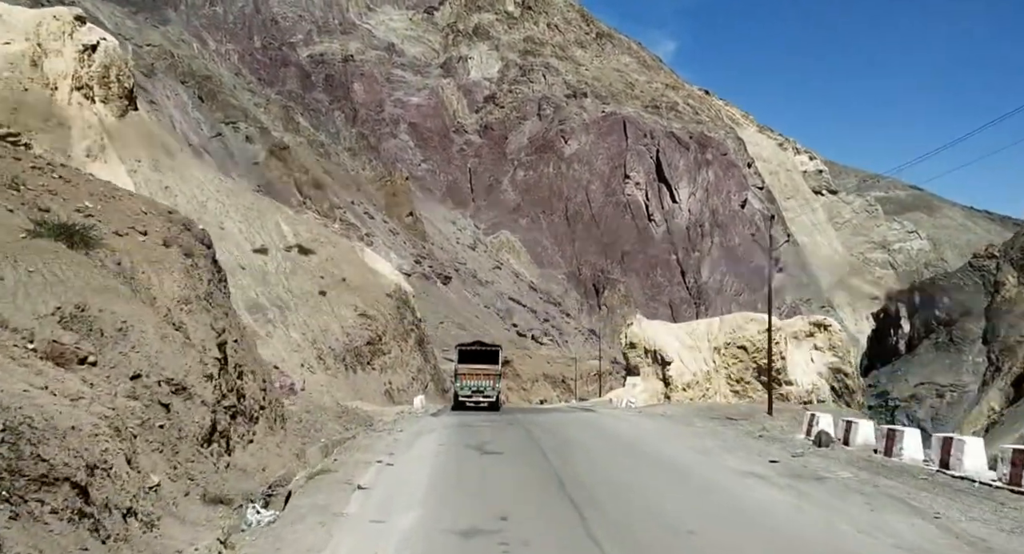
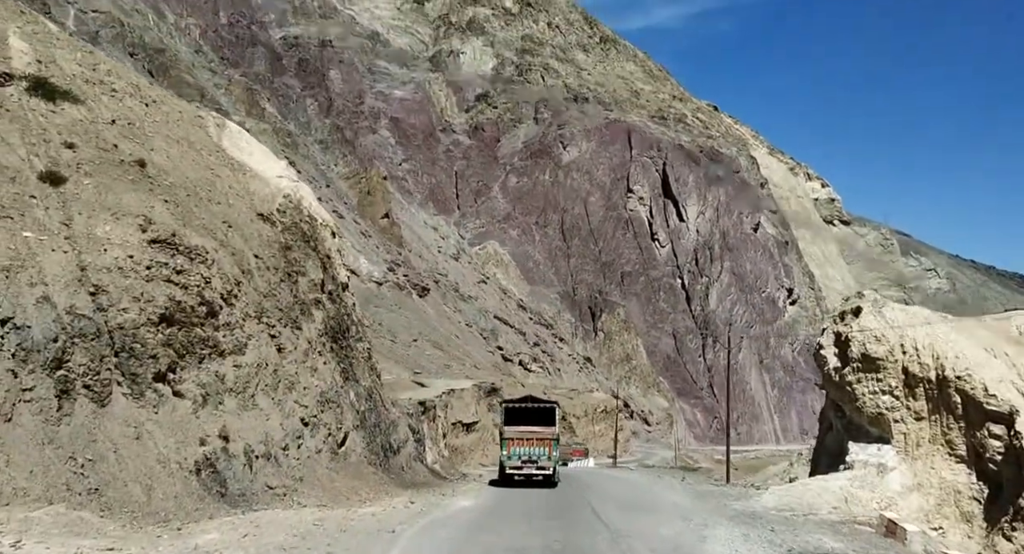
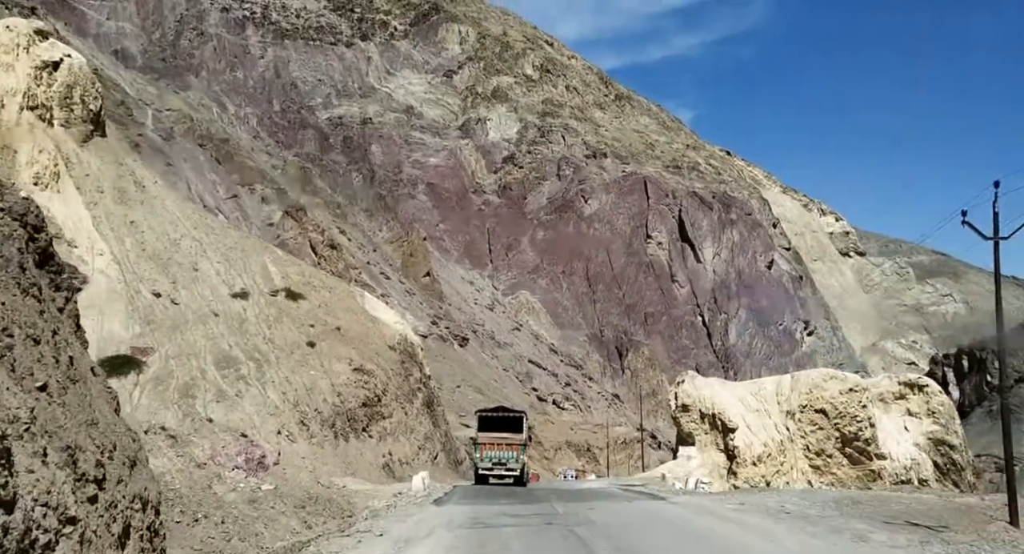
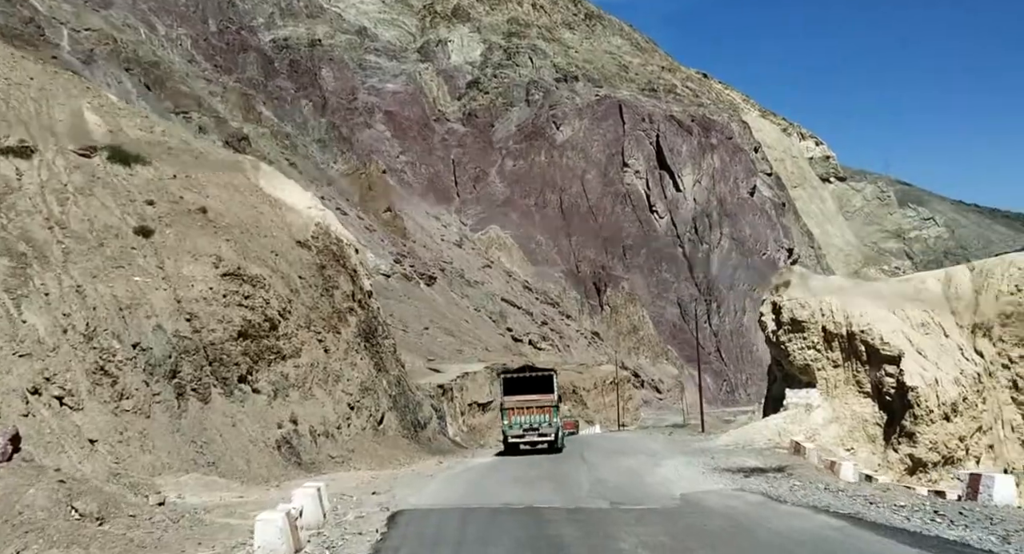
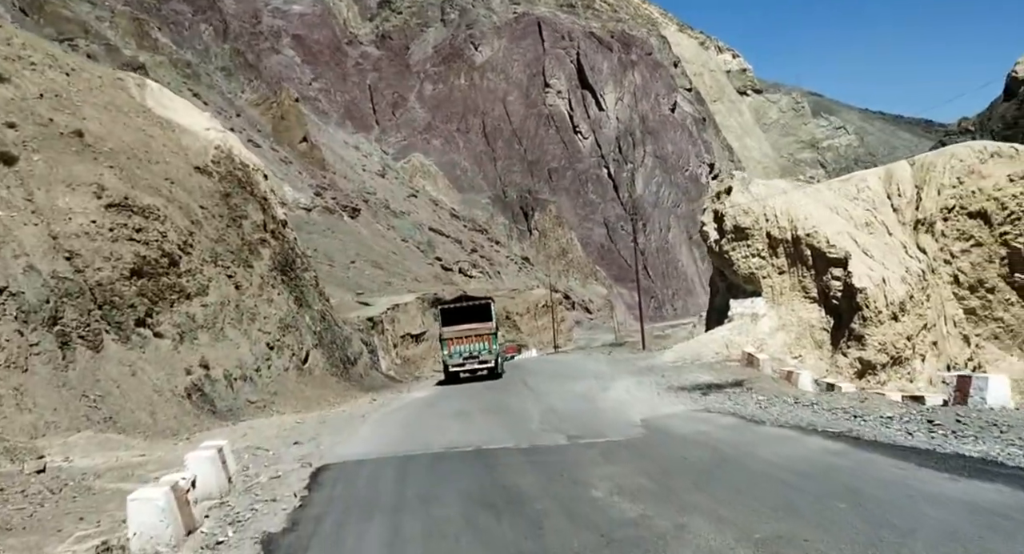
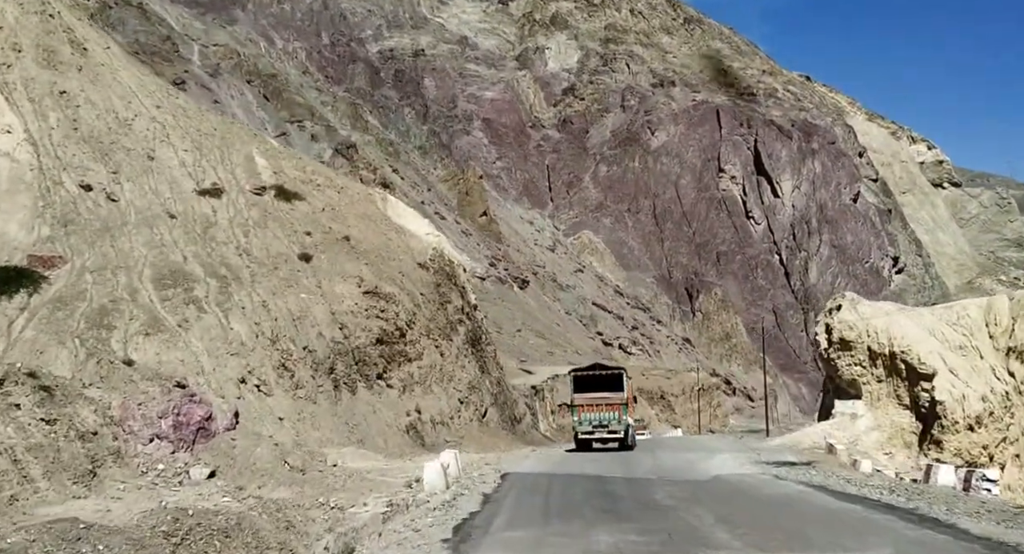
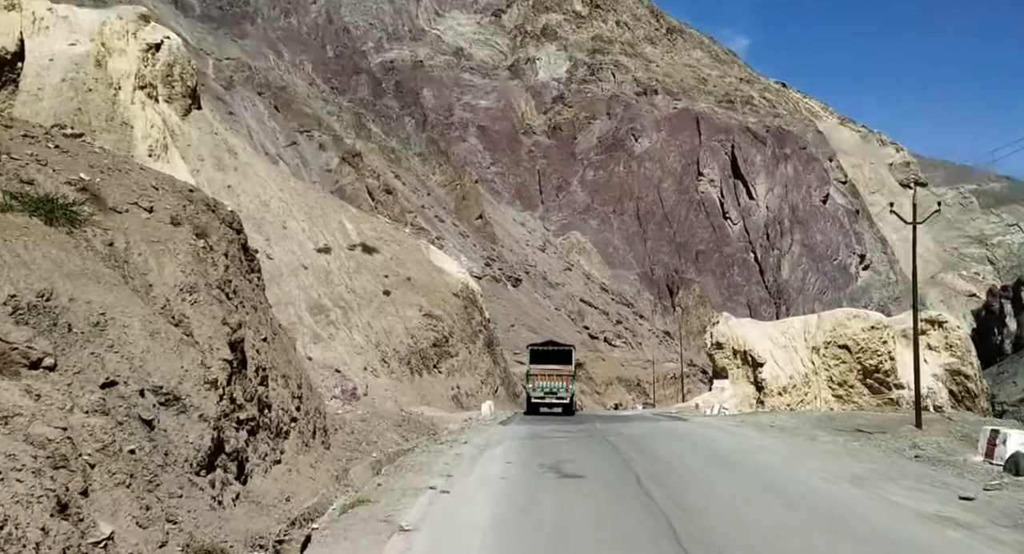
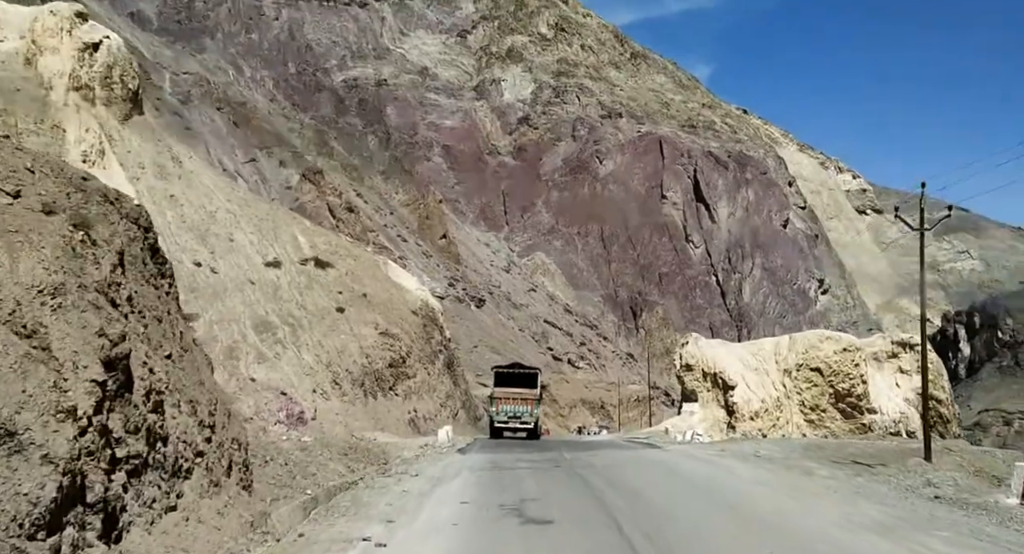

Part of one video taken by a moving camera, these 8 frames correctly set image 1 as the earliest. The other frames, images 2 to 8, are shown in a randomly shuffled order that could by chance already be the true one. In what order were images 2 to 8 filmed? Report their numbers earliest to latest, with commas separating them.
7, 8, 3, 6, 4, 5, 2
